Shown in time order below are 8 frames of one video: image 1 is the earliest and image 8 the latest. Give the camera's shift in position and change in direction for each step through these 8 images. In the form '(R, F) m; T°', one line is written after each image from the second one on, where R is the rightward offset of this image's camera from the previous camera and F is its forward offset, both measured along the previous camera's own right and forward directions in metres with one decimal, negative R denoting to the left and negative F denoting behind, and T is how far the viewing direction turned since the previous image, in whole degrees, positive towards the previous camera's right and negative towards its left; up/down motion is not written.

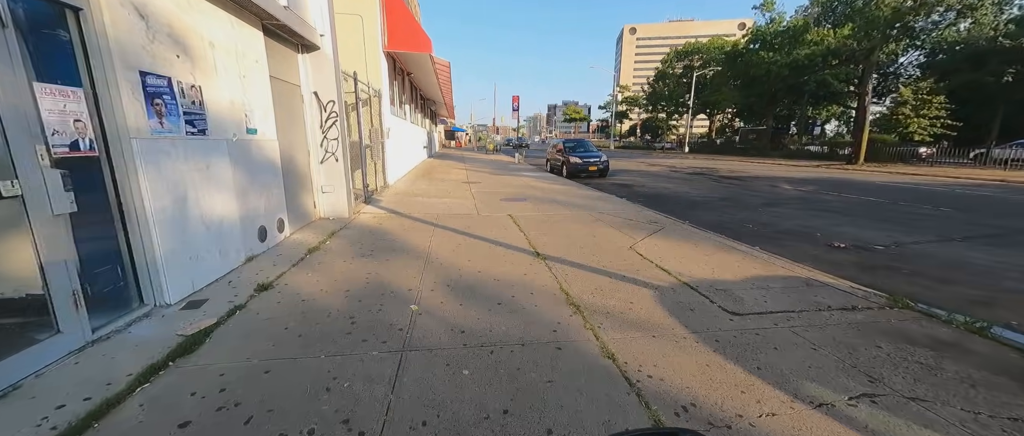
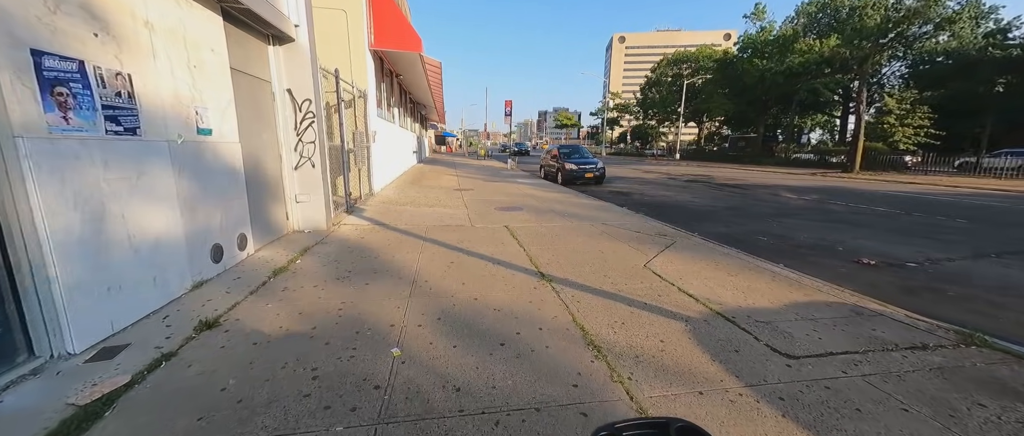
(-0.1, +0.6) m; +2°
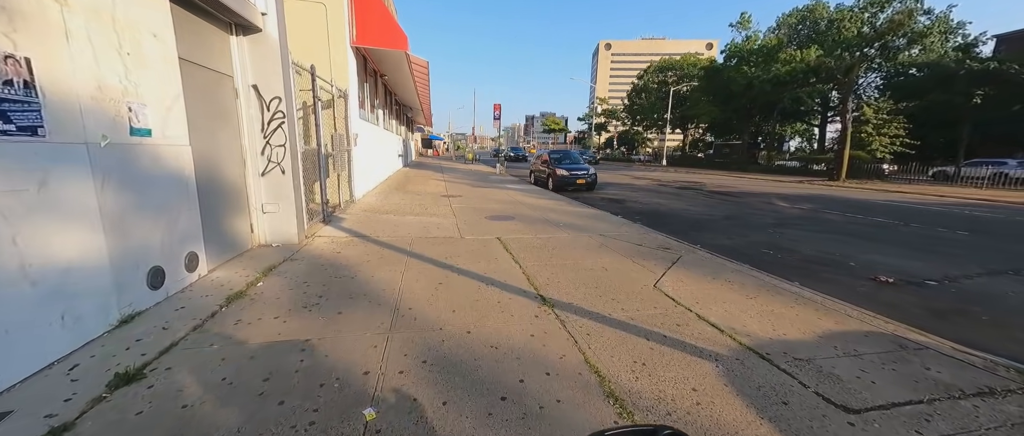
(-0.1, +0.5) m; +2°
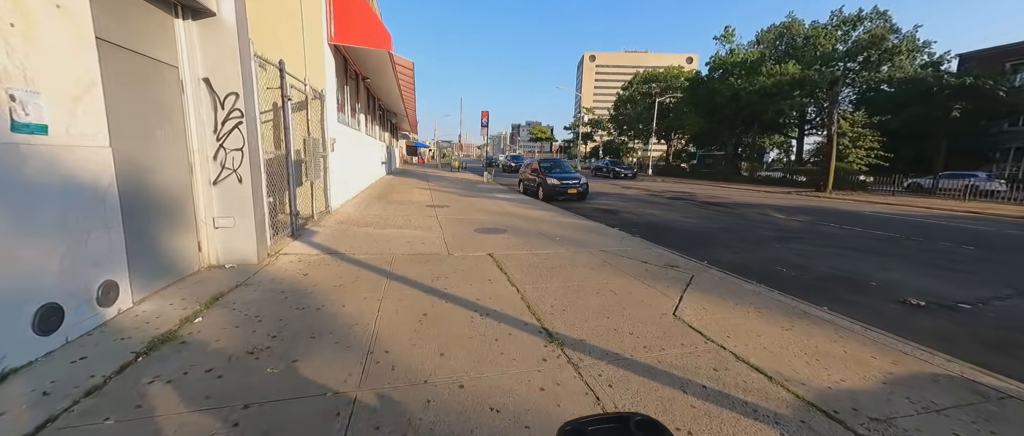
(-0.1, +0.6) m; +2°
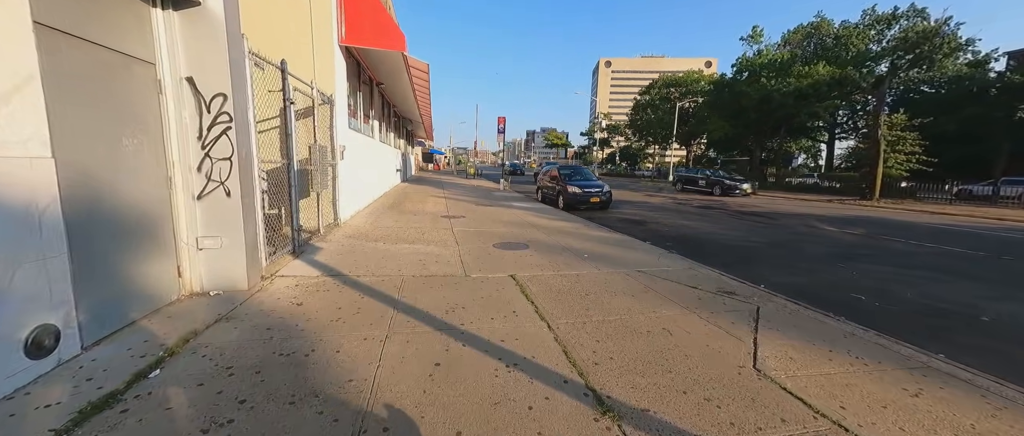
(-0.2, +0.7) m; -2°
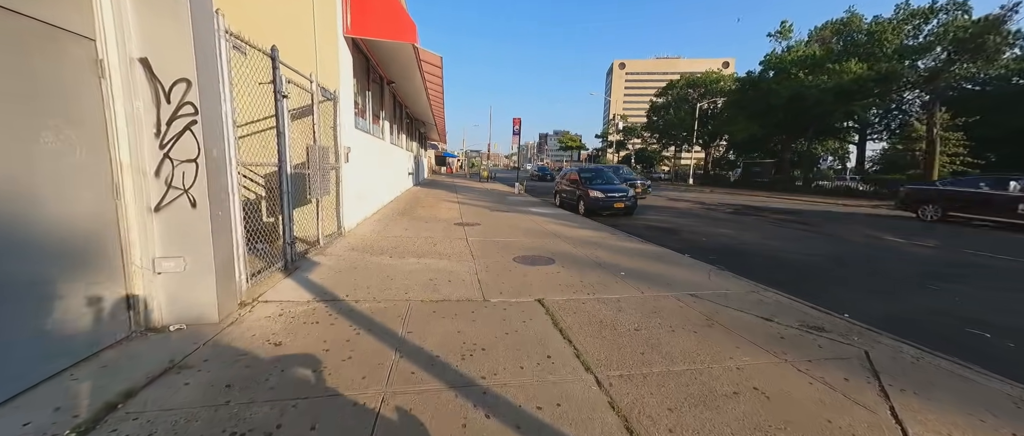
(-0.2, +0.8) m; -2°
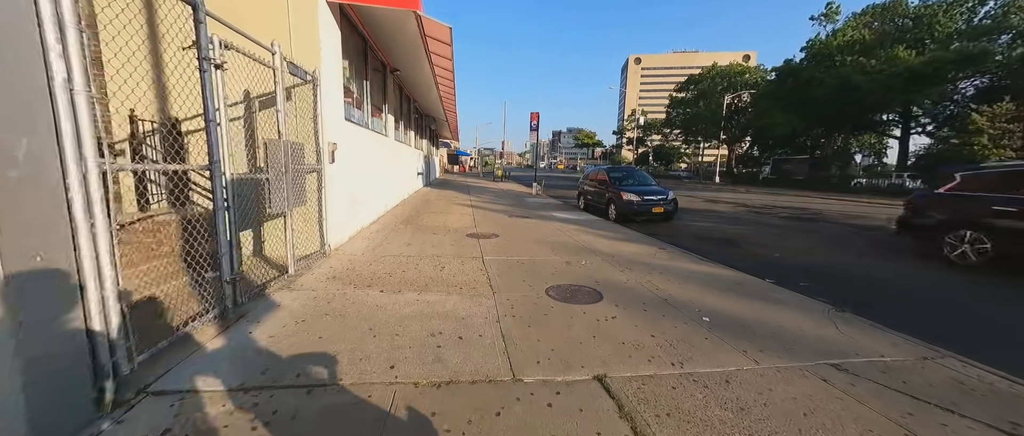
(-0.2, +1.5) m; -2°
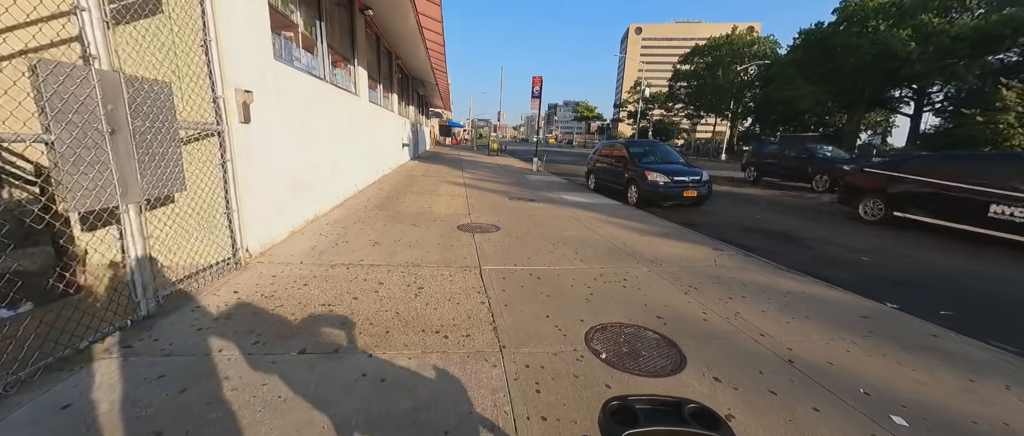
(-0.2, +1.9) m; +1°
